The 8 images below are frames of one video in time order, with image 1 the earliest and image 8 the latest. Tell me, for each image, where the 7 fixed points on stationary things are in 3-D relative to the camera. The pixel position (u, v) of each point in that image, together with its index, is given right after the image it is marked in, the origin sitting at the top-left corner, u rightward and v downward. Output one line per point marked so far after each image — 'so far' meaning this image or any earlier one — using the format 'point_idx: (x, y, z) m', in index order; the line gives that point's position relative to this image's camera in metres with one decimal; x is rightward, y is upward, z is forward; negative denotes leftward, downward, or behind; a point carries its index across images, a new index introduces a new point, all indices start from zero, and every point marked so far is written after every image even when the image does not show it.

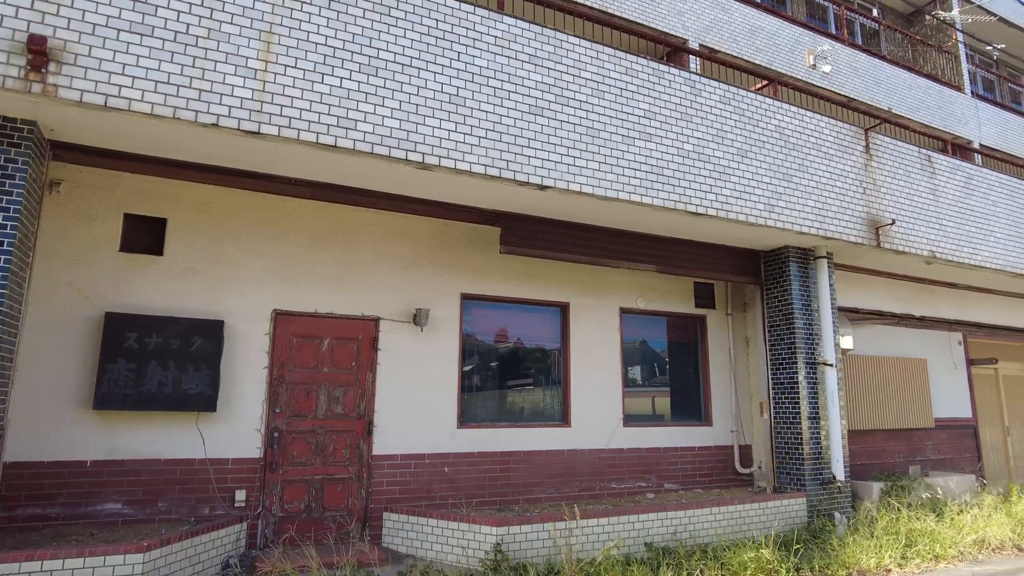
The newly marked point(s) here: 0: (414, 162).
0: (-0.9, +1.1, +5.3) m
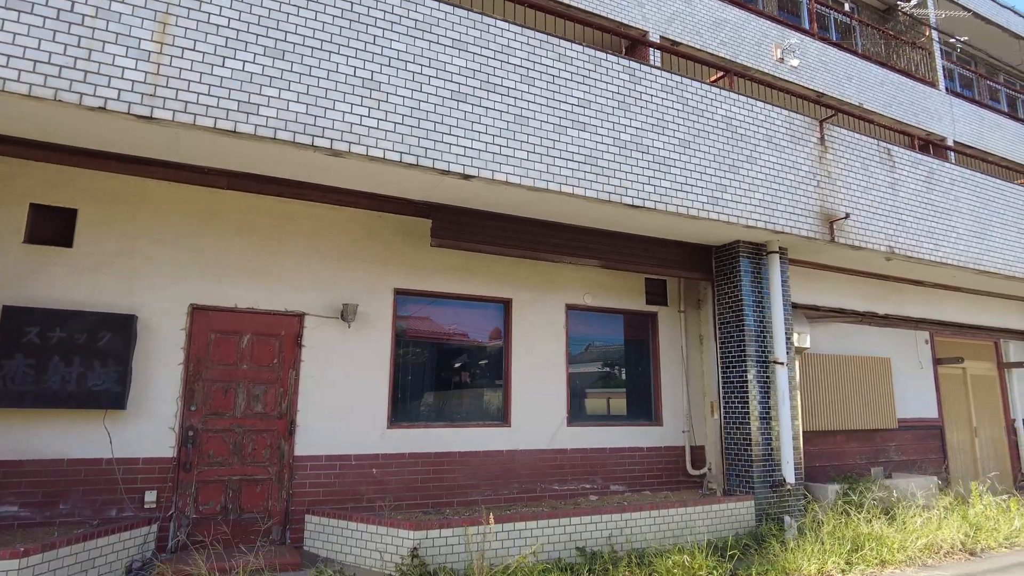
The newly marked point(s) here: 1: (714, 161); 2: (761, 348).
0: (-1.6, +1.1, +5.1) m
1: (+2.2, +1.4, +6.9) m
2: (+3.0, -0.7, +7.6) m
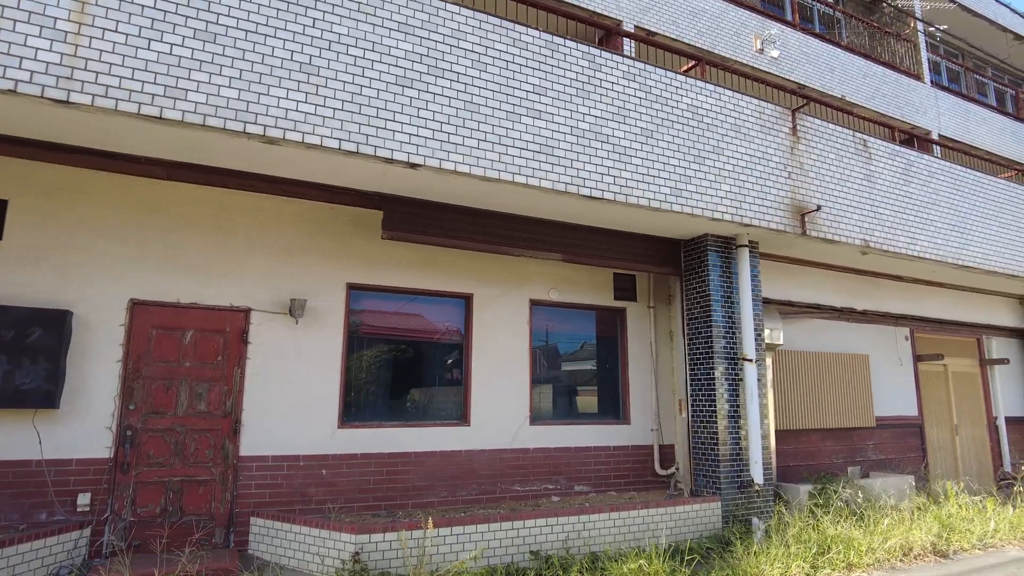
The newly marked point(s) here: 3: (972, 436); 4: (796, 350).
0: (-2.0, +1.2, +4.9) m
1: (+1.8, +1.5, +6.7) m
2: (+2.6, -0.7, +7.3) m
3: (+7.8, -2.5, +10.6) m
4: (+4.1, -0.9, +8.8) m
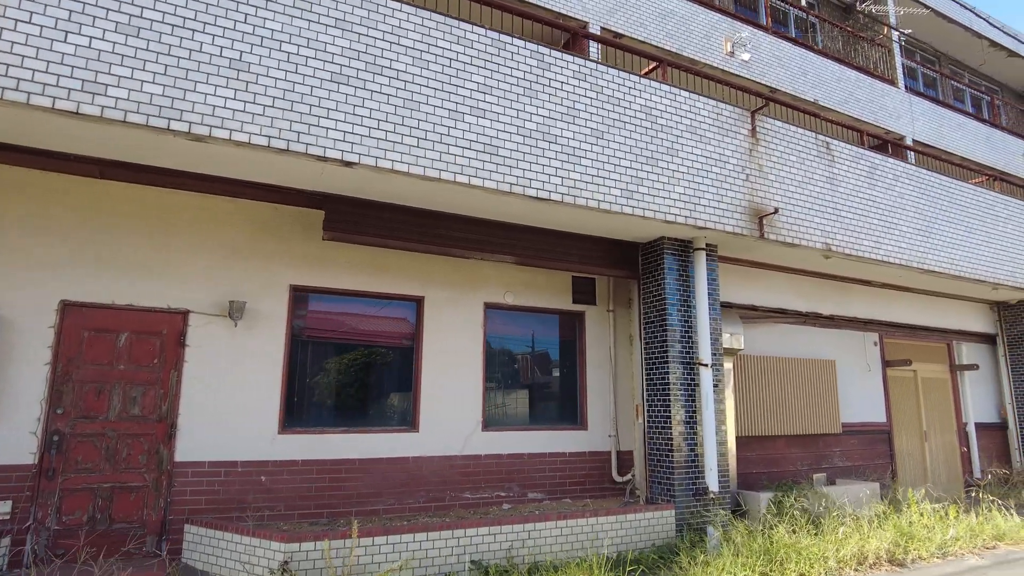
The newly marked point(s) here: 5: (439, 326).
0: (-2.5, +1.2, +4.7) m
1: (+1.2, +1.4, +6.6) m
2: (+2.0, -0.7, +7.2) m
3: (+7.2, -2.6, +10.5) m
4: (+3.5, -0.9, +8.7) m
5: (-0.8, -0.4, +7.0) m
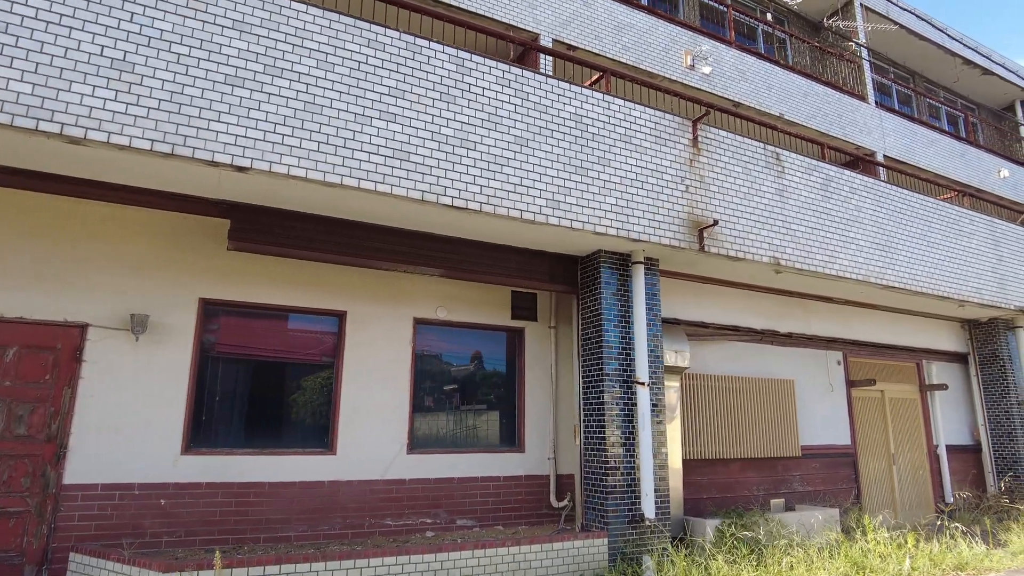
0: (-3.3, +1.1, +4.5) m
1: (+0.4, +1.3, +6.3) m
2: (+1.2, -0.9, +6.9) m
3: (+6.5, -2.9, +10.1) m
4: (+2.7, -1.1, +8.4) m
5: (-1.6, -0.6, +6.7) m
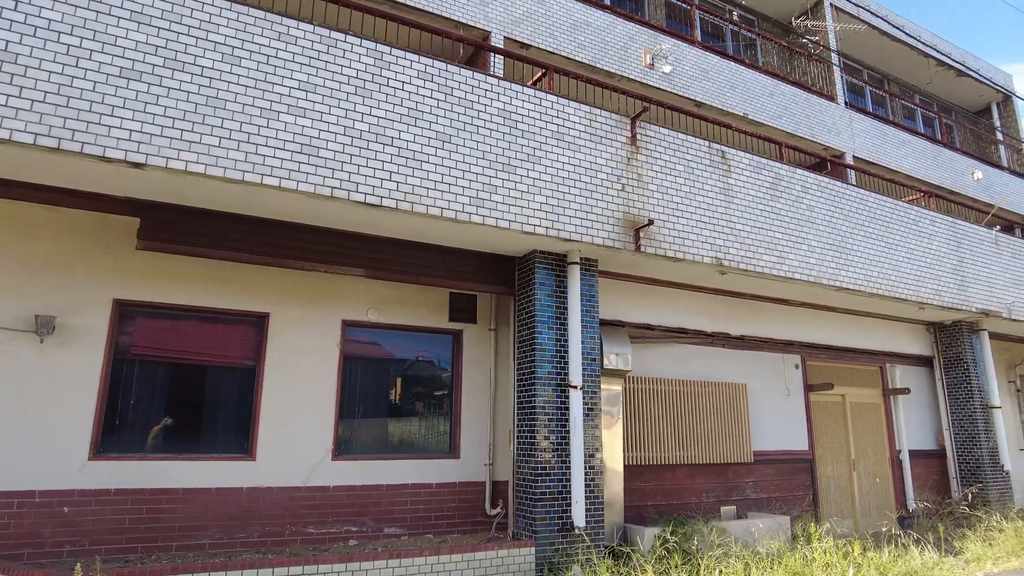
0: (-4.1, +1.1, +4.3) m
1: (-0.3, +1.3, +6.1) m
2: (+0.5, -0.9, +6.7) m
3: (+5.7, -2.9, +9.9) m
4: (+2.0, -1.2, +8.2) m
5: (-2.4, -0.6, +6.5) m
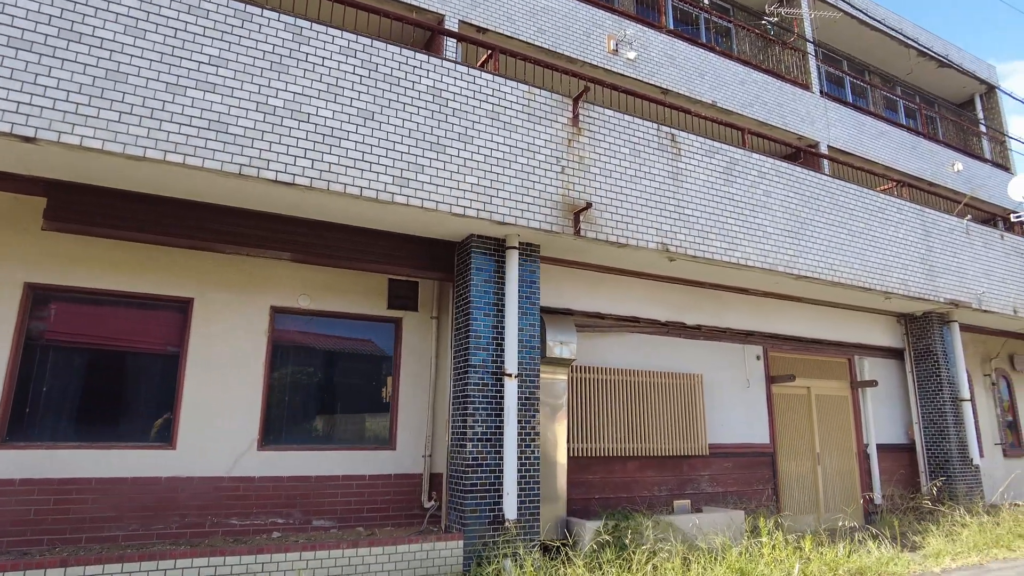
0: (-4.8, +1.3, +4.1) m
1: (-1.0, +1.4, +5.9) m
2: (-0.2, -0.7, +6.5) m
3: (+5.0, -2.8, +9.7) m
4: (+1.3, -1.0, +8.0) m
5: (-3.0, -0.4, +6.3) m
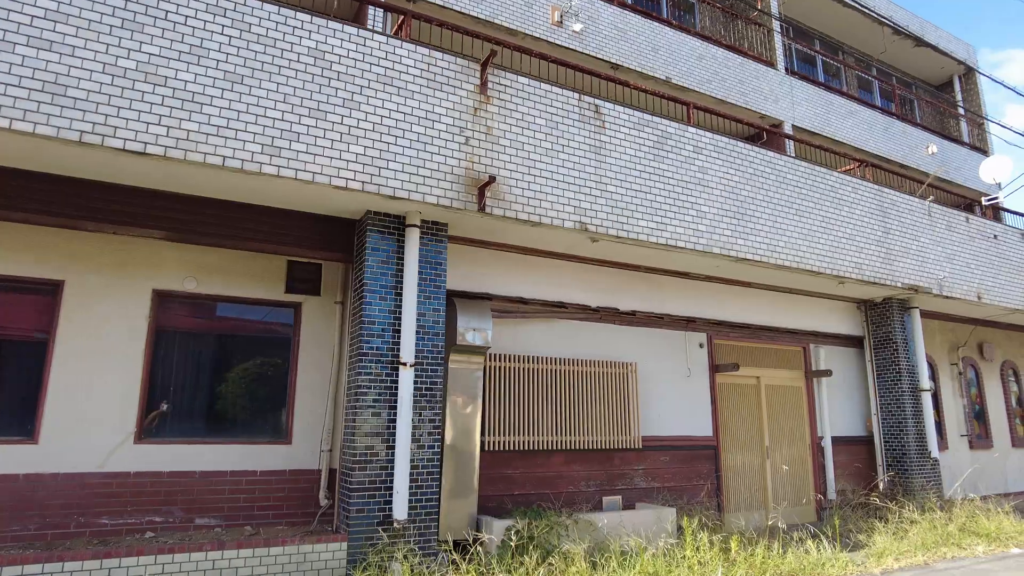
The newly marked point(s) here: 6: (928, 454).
0: (-5.8, +1.4, +3.6) m
1: (-2.0, +1.6, +5.4) m
2: (-1.2, -0.5, +6.0) m
3: (+4.1, -2.5, +9.2) m
4: (+0.3, -0.8, +7.5) m
5: (-4.0, -0.3, +5.9) m
6: (+6.3, -2.5, +9.5) m
